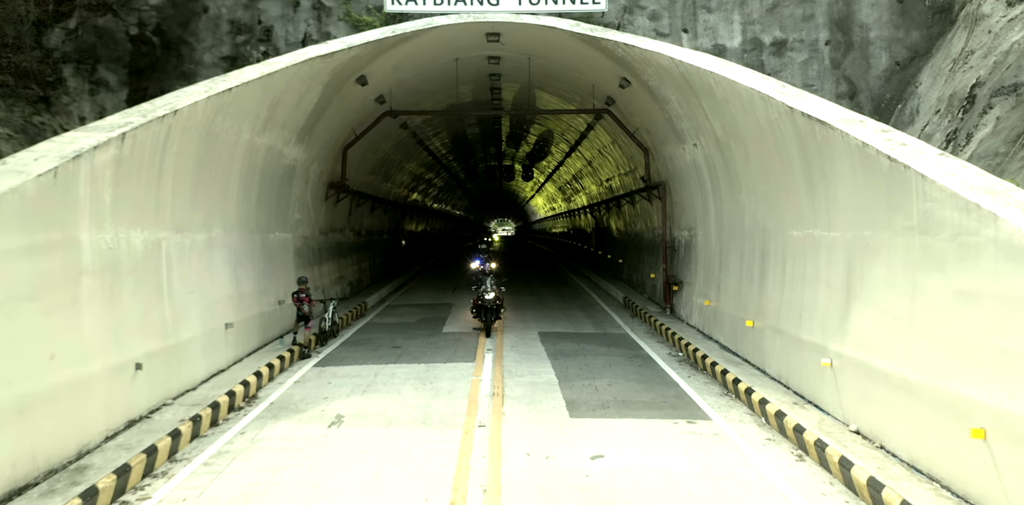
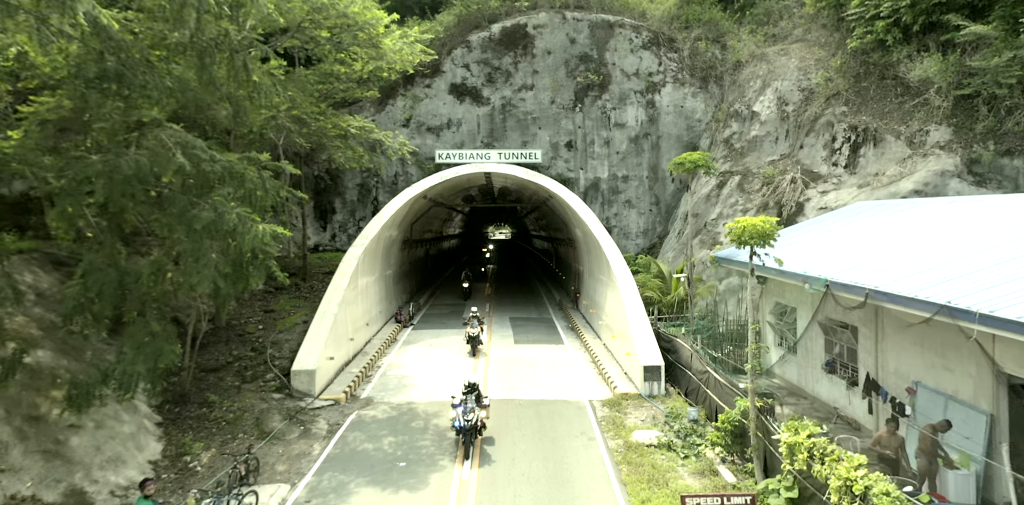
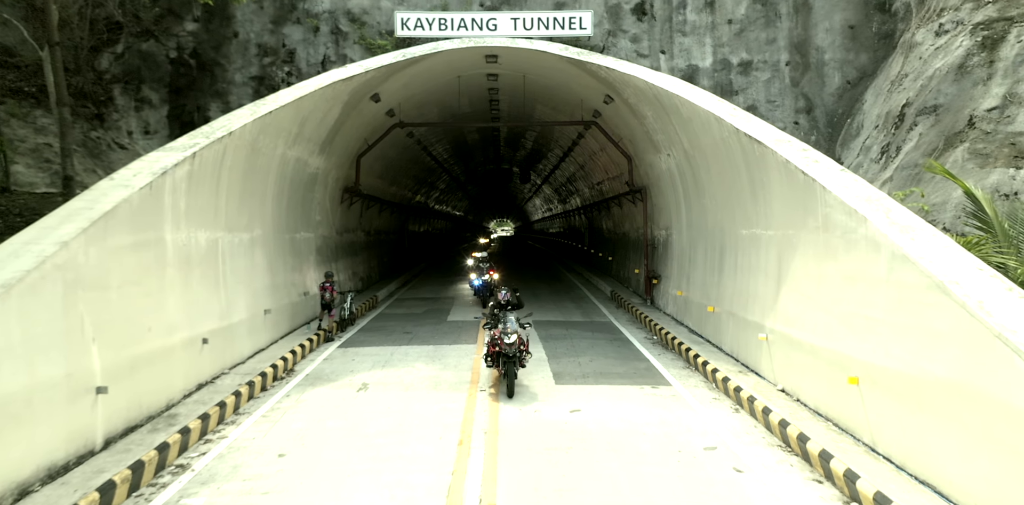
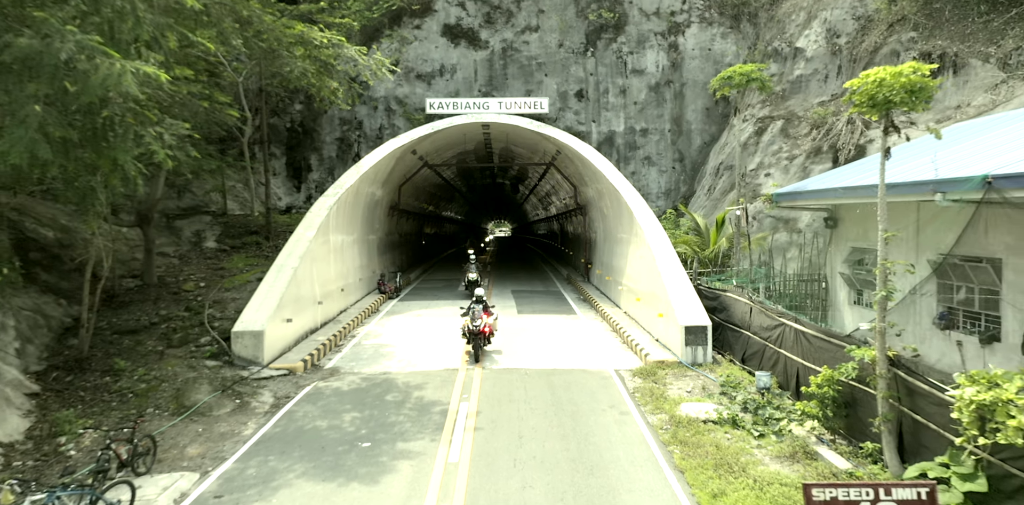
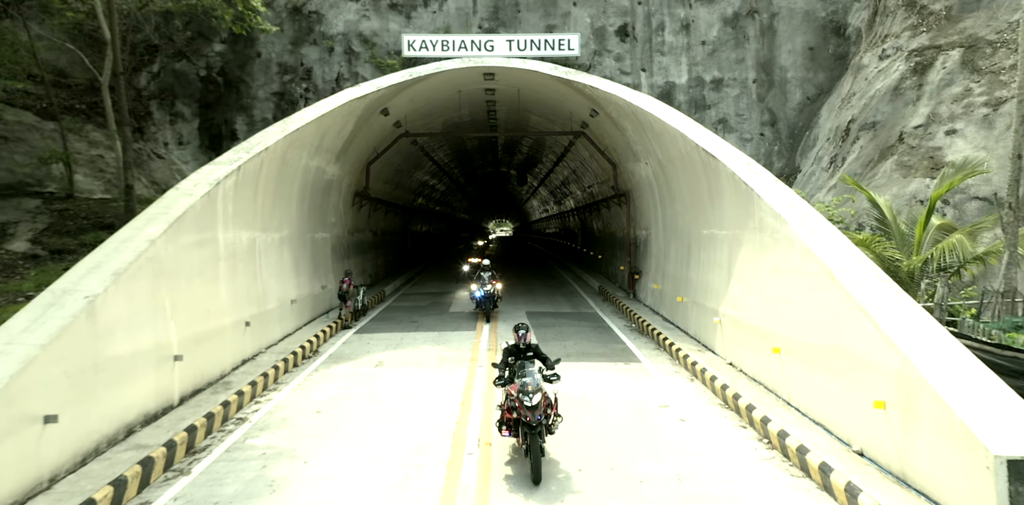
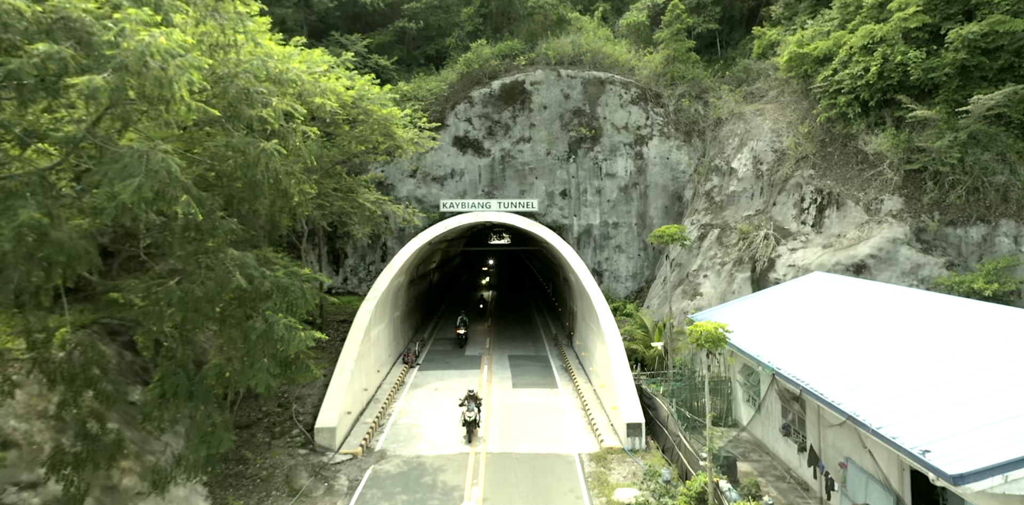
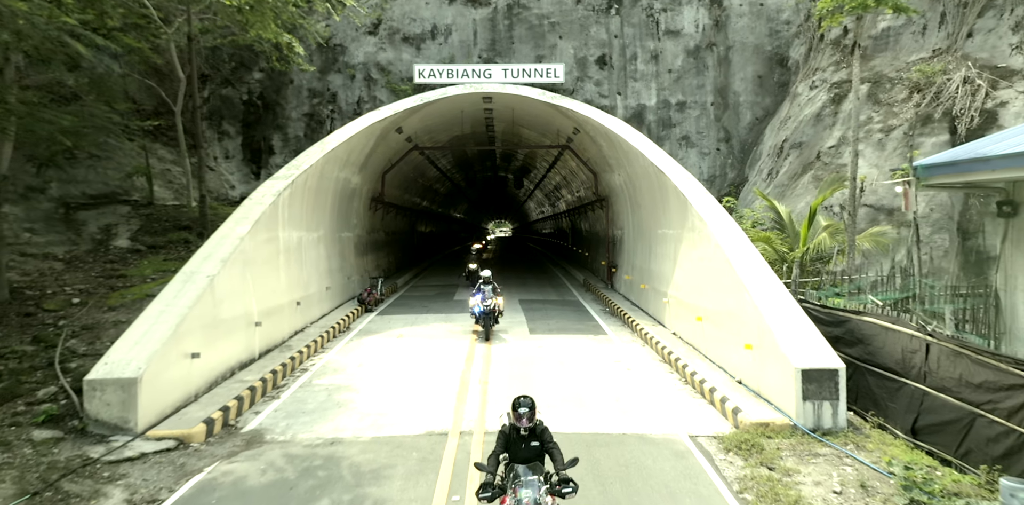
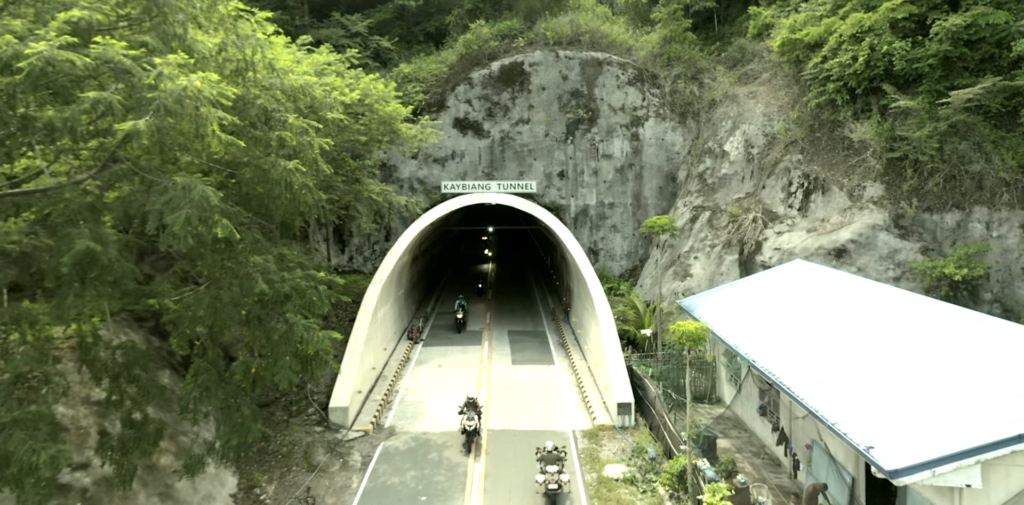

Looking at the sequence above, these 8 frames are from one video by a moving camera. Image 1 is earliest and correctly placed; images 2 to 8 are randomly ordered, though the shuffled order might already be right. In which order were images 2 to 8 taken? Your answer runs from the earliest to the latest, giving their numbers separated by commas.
3, 5, 7, 4, 2, 6, 8
